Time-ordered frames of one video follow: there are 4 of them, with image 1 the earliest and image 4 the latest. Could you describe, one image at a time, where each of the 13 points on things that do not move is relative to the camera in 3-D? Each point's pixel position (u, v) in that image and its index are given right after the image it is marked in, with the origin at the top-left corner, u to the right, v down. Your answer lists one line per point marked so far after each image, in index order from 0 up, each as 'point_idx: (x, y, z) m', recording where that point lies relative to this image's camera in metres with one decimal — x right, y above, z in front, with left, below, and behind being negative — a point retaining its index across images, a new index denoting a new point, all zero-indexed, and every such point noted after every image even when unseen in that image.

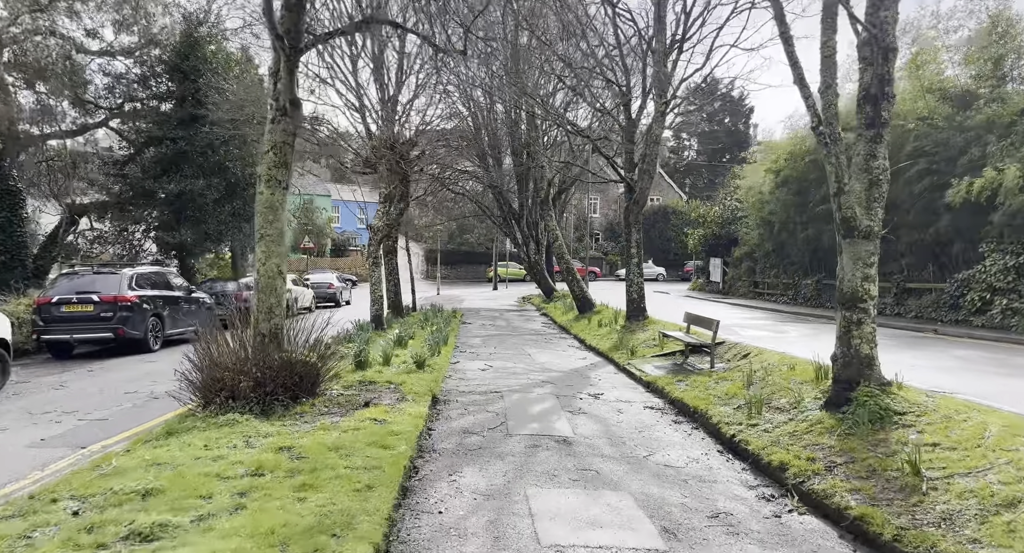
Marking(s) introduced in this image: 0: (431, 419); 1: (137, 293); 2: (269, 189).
0: (-0.8, -1.4, +6.4) m
1: (-6.4, -0.3, +11.5) m
2: (-2.3, +0.8, +6.4) m
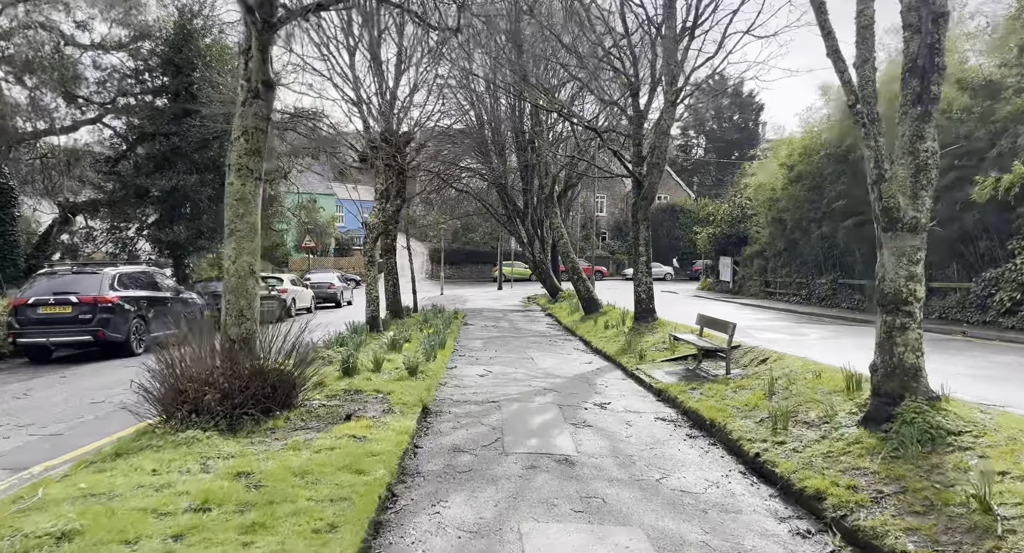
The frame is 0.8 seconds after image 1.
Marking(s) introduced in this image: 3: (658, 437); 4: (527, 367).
0: (-0.8, -1.4, +5.8) m
1: (-6.4, -0.3, +10.9) m
2: (-2.4, +0.8, +5.8) m
3: (+1.3, -1.5, +6.1) m
4: (+0.2, -1.4, +10.2) m
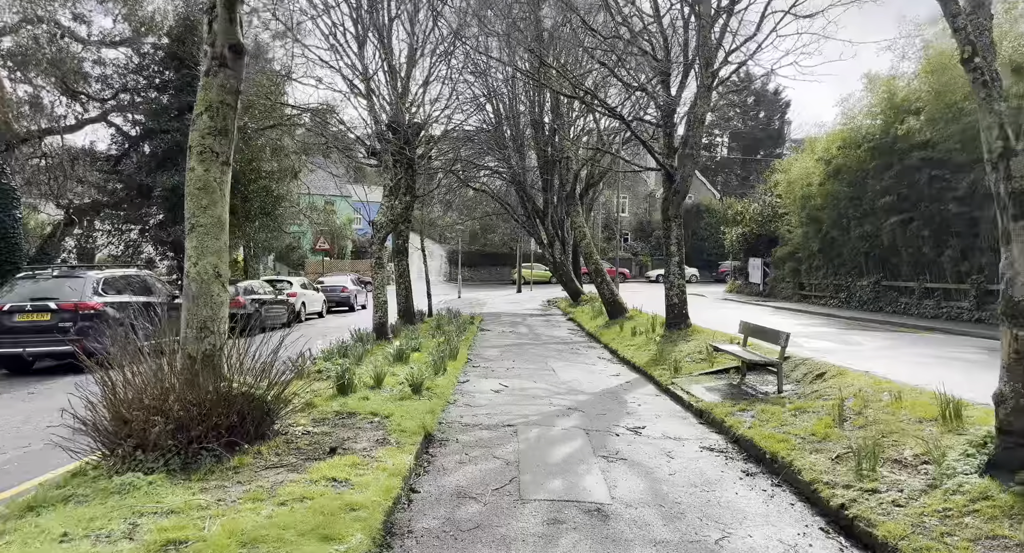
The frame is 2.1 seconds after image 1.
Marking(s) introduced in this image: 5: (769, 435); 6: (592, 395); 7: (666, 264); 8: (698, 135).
0: (-0.7, -1.4, +4.7) m
1: (-6.1, -0.3, +10.0) m
2: (-2.2, +0.8, +4.8) m
3: (+1.5, -1.5, +5.0) m
4: (+0.5, -1.4, +9.2) m
5: (+2.2, -1.3, +5.6) m
6: (+1.0, -1.5, +8.3) m
7: (+2.7, +0.2, +11.8) m
8: (+3.1, +2.4, +11.2) m
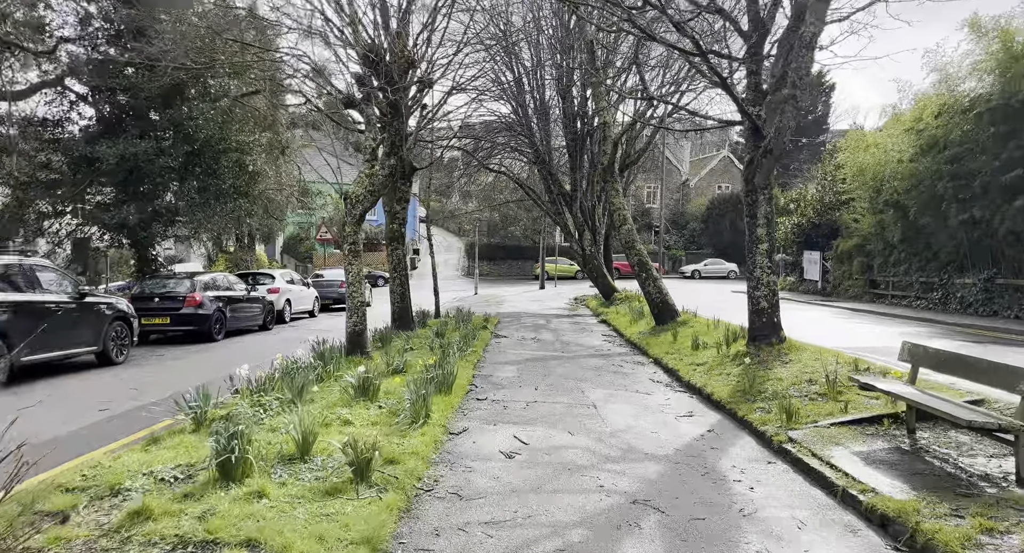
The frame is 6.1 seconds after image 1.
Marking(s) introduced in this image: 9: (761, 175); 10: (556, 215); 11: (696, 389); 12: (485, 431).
0: (-0.6, -1.3, +1.6) m
1: (-5.9, -0.2, +7.0) m
2: (-2.2, +0.9, +1.7) m
3: (+1.5, -1.5, +1.8) m
4: (+0.7, -1.3, +5.9) m
5: (+2.2, -1.3, +2.3) m
6: (+1.2, -1.4, +5.0) m
7: (+3.0, +0.3, +8.5) m
8: (+3.4, +2.4, +7.9) m
9: (+3.1, +1.3, +8.3) m
10: (+1.3, +1.8, +19.4) m
11: (+2.1, -1.3, +7.7) m
12: (-0.2, -1.3, +5.7) m
